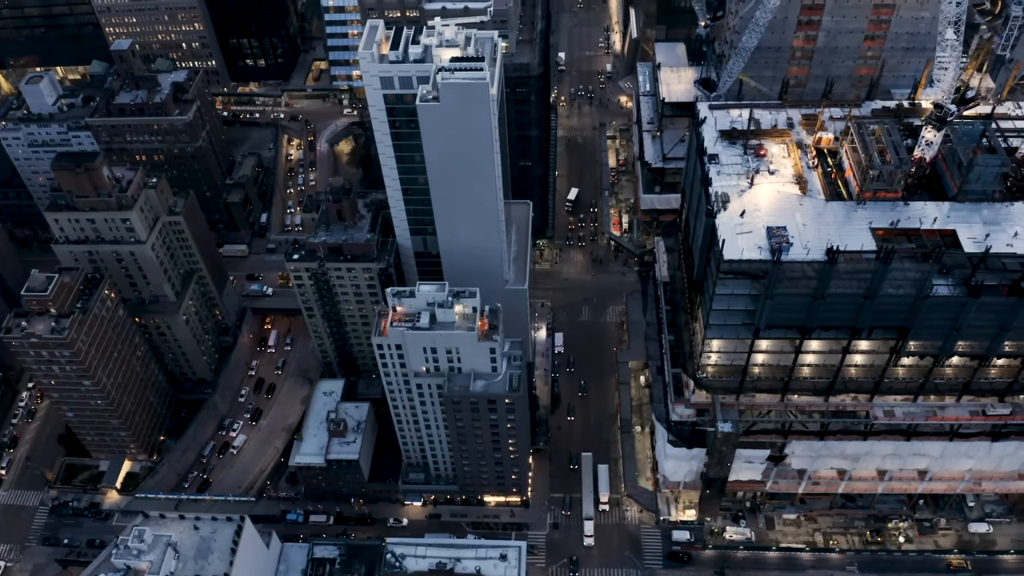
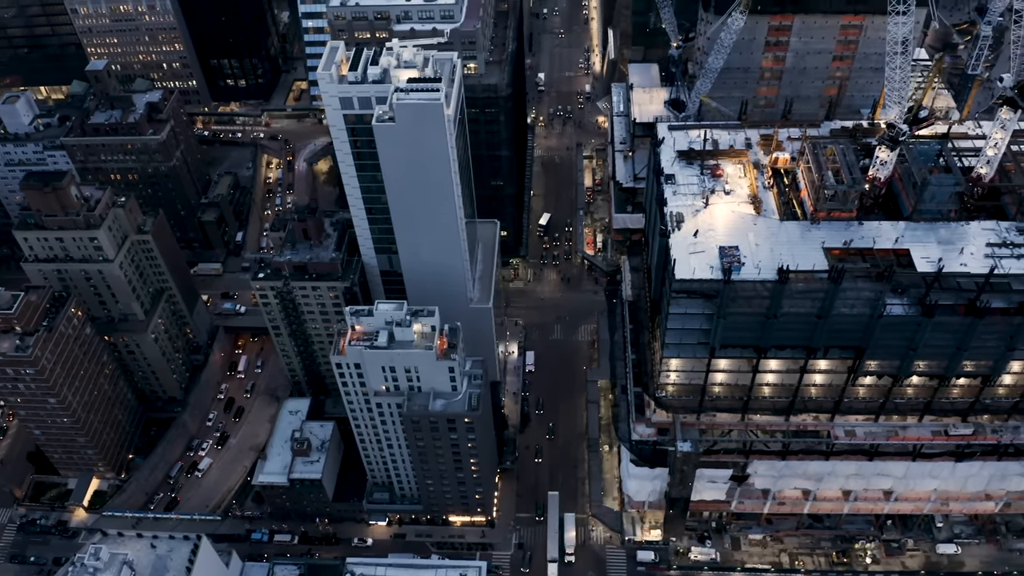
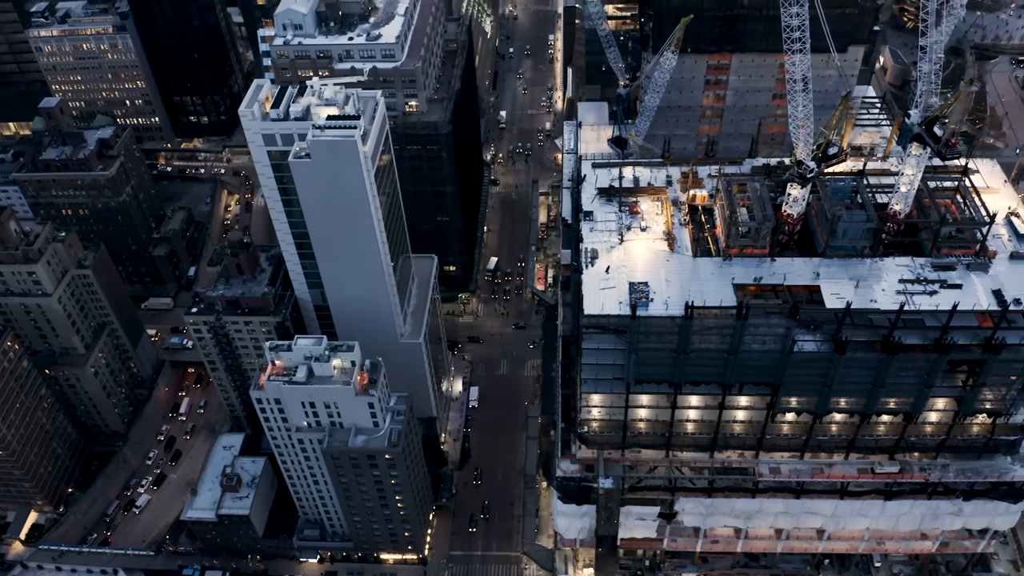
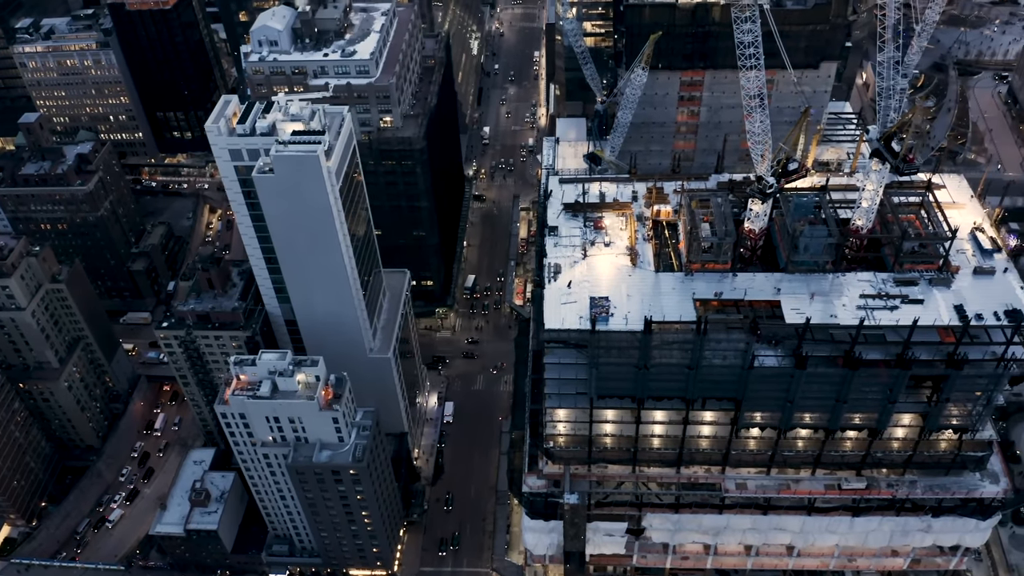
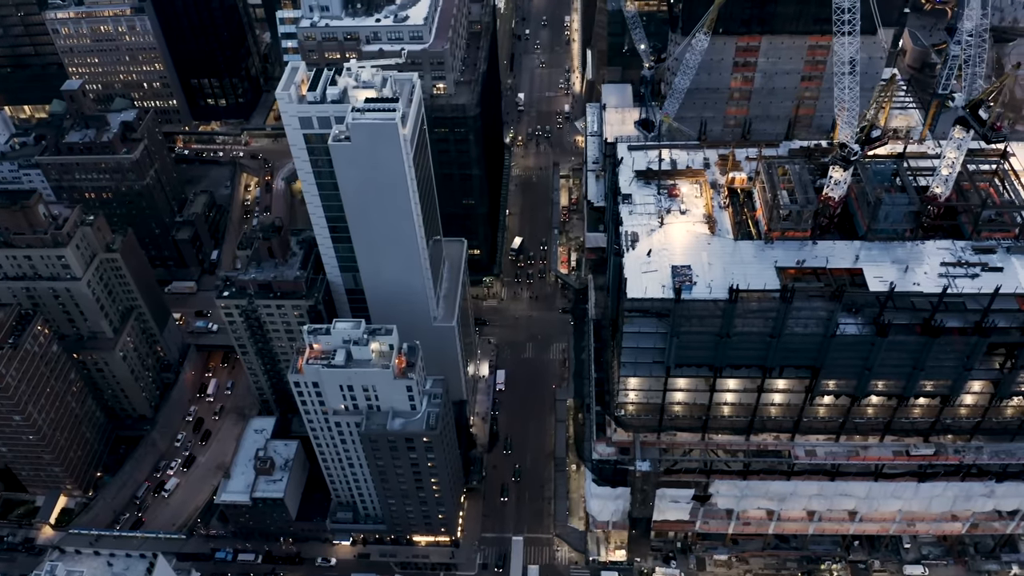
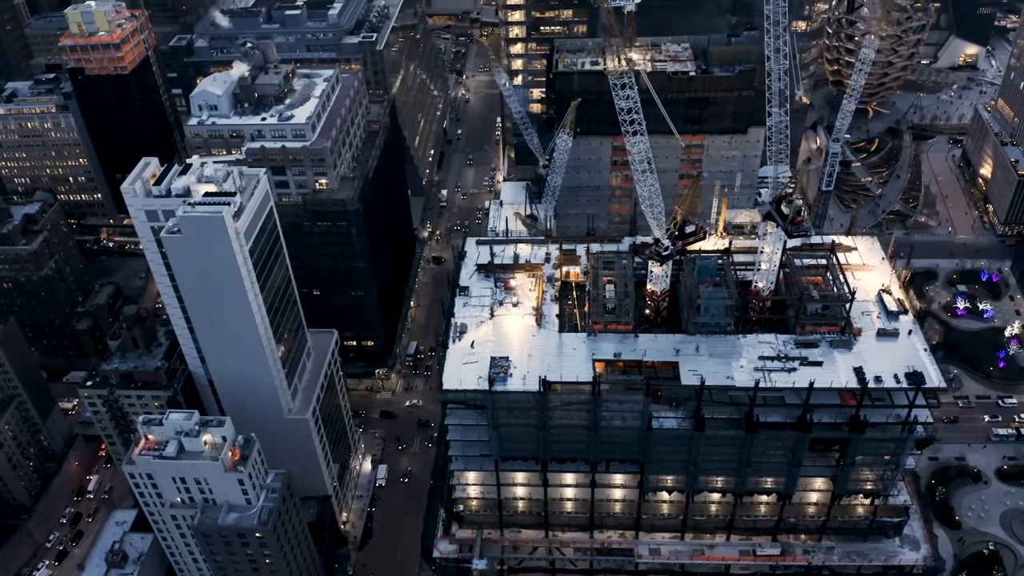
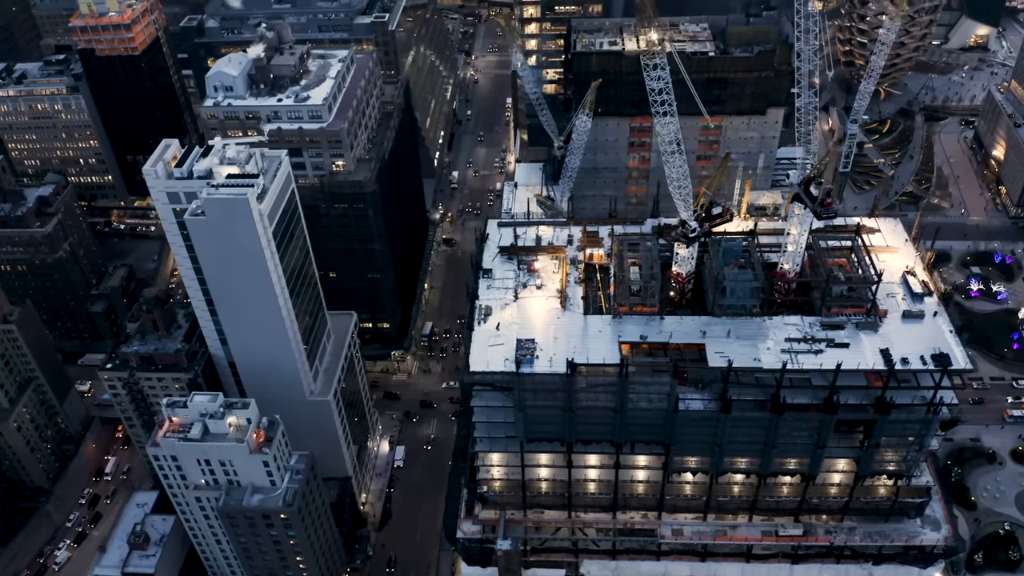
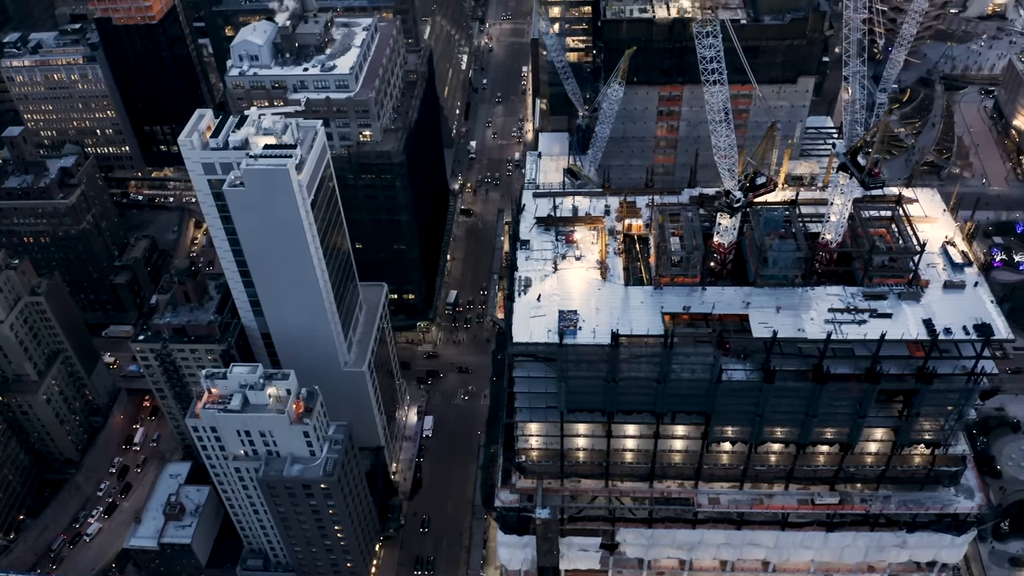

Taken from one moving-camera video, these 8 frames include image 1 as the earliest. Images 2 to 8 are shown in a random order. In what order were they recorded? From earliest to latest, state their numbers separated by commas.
2, 5, 3, 4, 8, 7, 6
